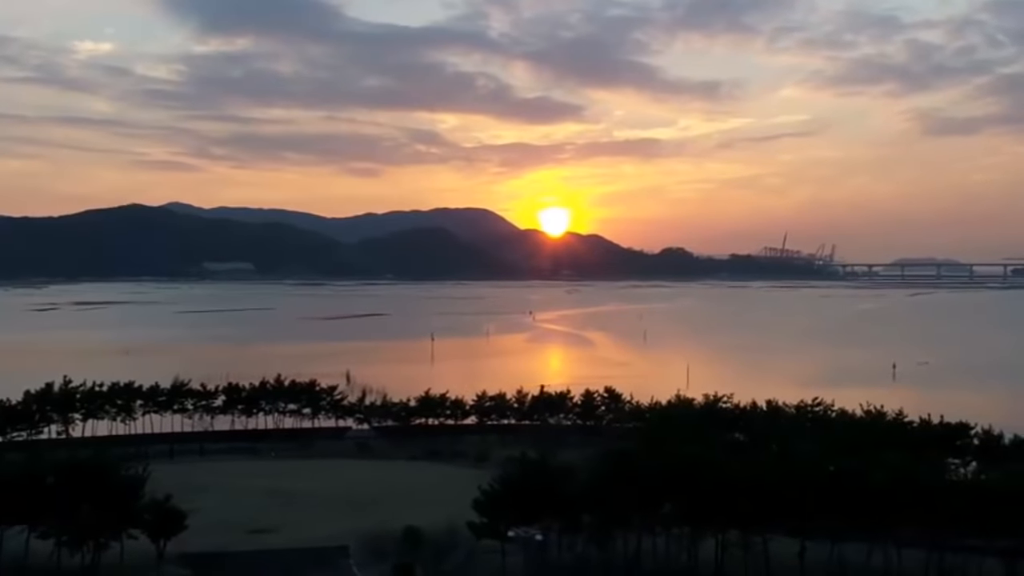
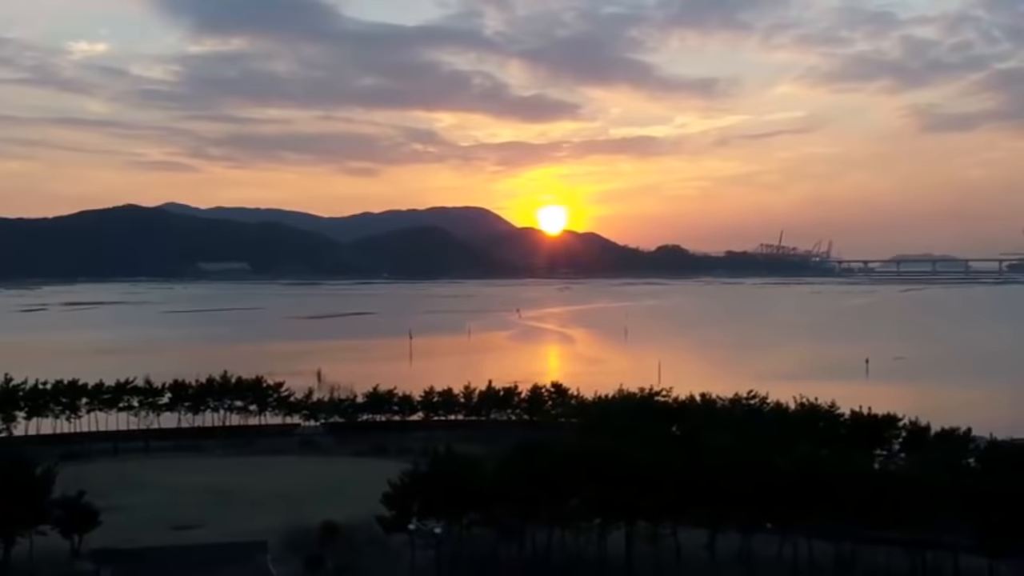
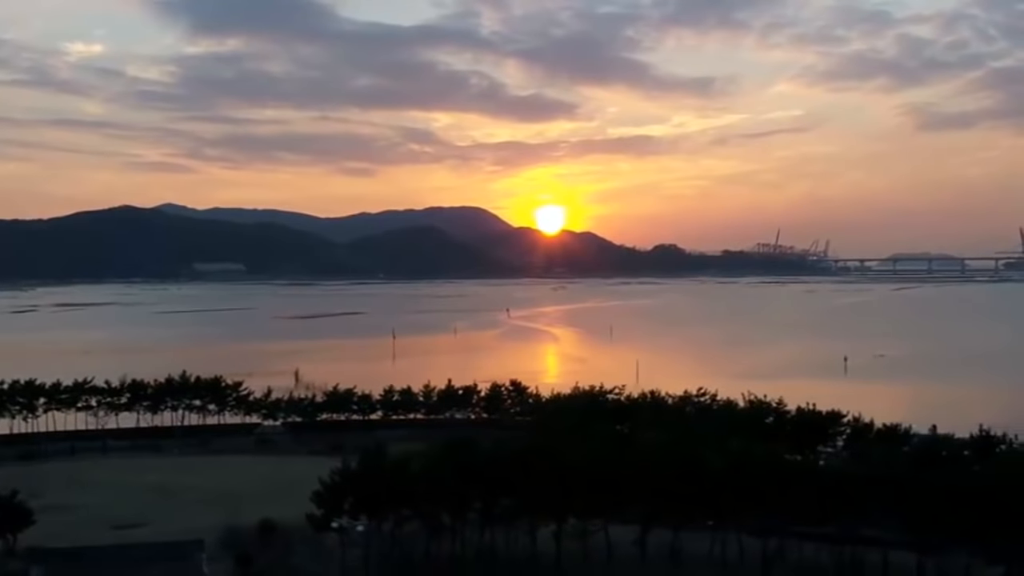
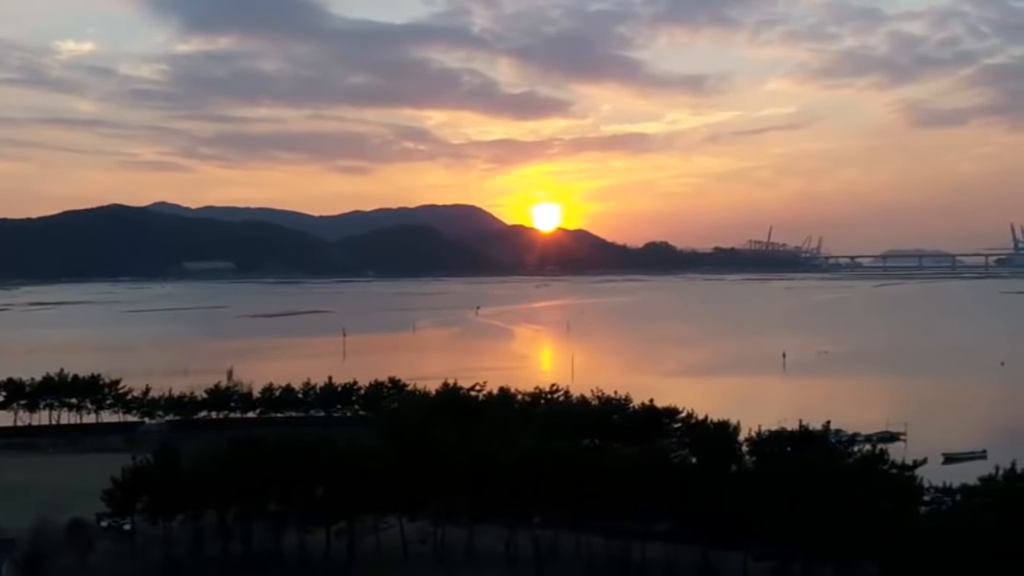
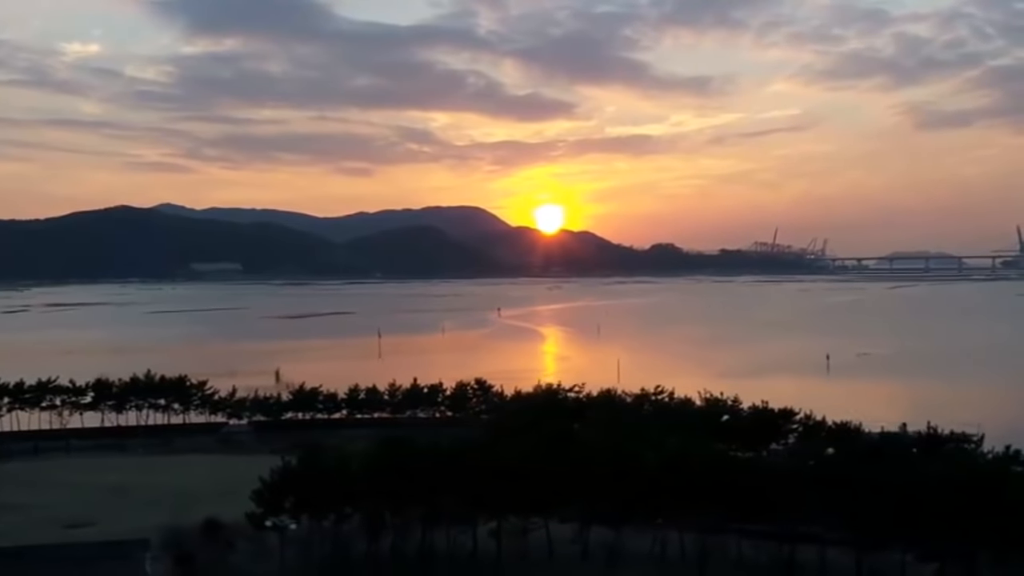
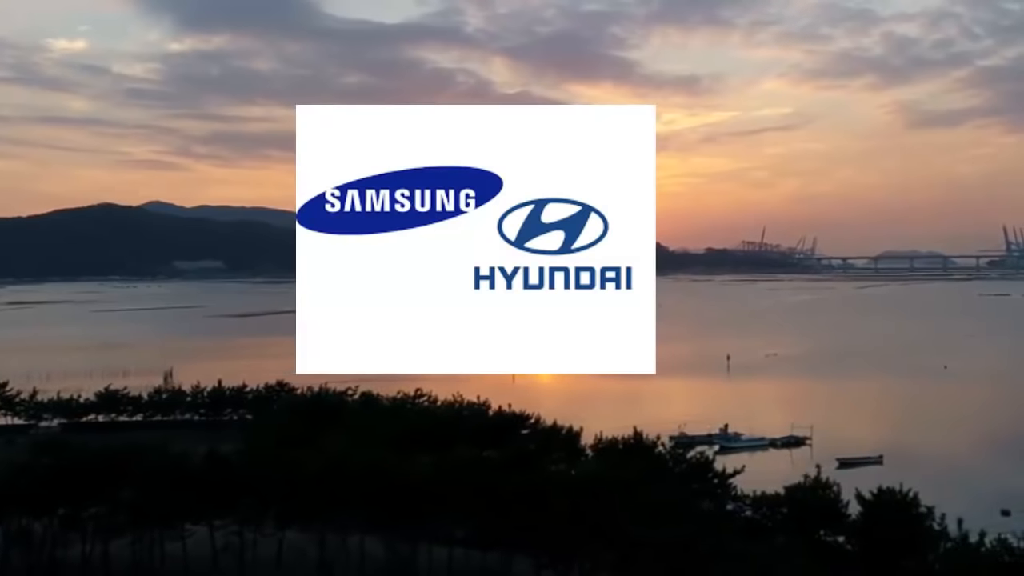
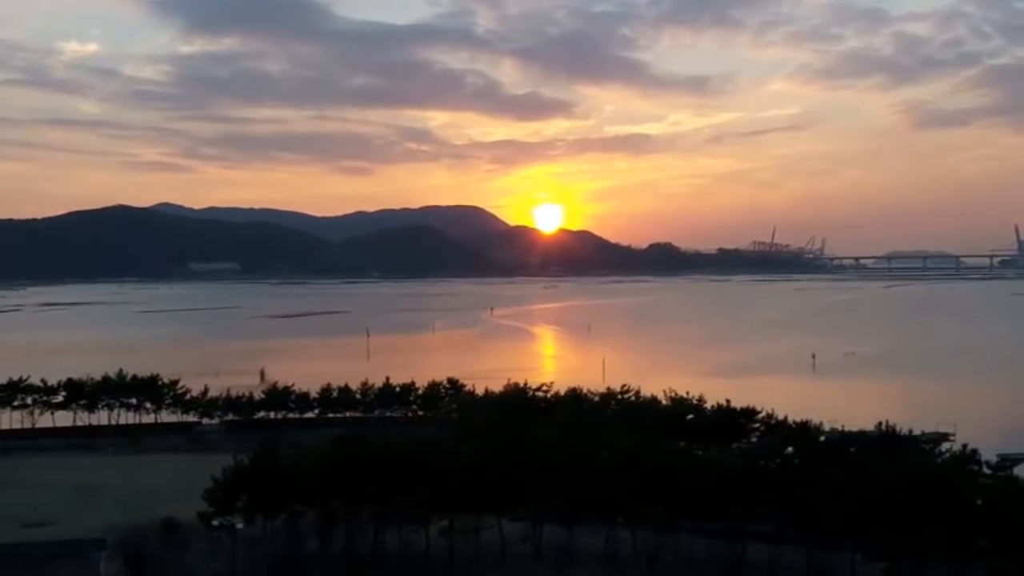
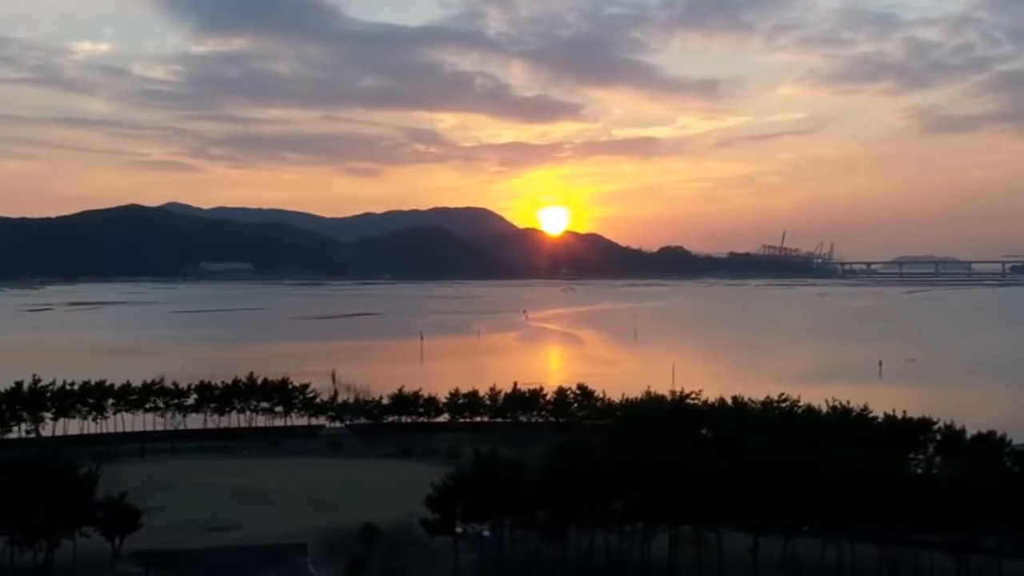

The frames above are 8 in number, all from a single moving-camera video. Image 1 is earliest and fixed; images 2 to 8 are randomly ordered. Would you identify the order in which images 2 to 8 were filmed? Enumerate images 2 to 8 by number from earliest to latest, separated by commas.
8, 2, 3, 5, 7, 4, 6
